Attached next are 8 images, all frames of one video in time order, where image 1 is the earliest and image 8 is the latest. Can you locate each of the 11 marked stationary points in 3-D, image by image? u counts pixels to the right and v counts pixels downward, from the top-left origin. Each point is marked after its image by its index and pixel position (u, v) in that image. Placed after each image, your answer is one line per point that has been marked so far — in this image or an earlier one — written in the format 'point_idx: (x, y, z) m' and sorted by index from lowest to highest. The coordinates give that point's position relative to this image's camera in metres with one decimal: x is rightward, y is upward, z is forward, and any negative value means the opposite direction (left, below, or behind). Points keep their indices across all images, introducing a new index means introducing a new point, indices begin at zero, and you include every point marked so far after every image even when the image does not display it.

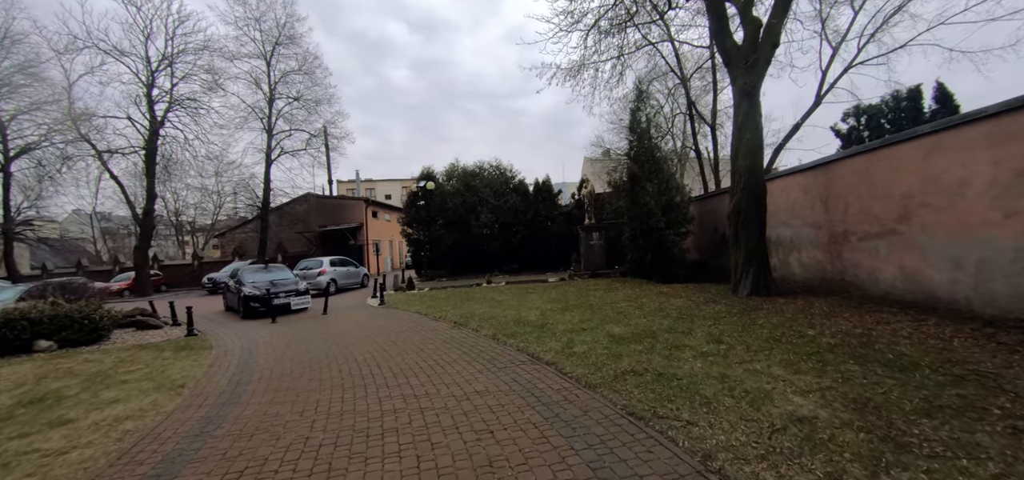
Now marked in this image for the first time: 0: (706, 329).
0: (+3.1, -1.4, +6.2) m
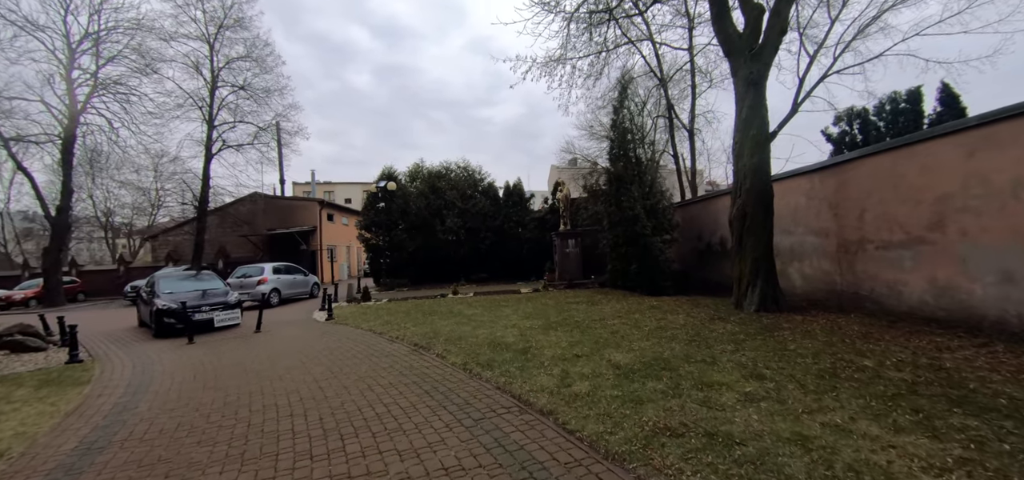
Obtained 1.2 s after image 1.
0: (+2.8, -1.5, +5.0) m
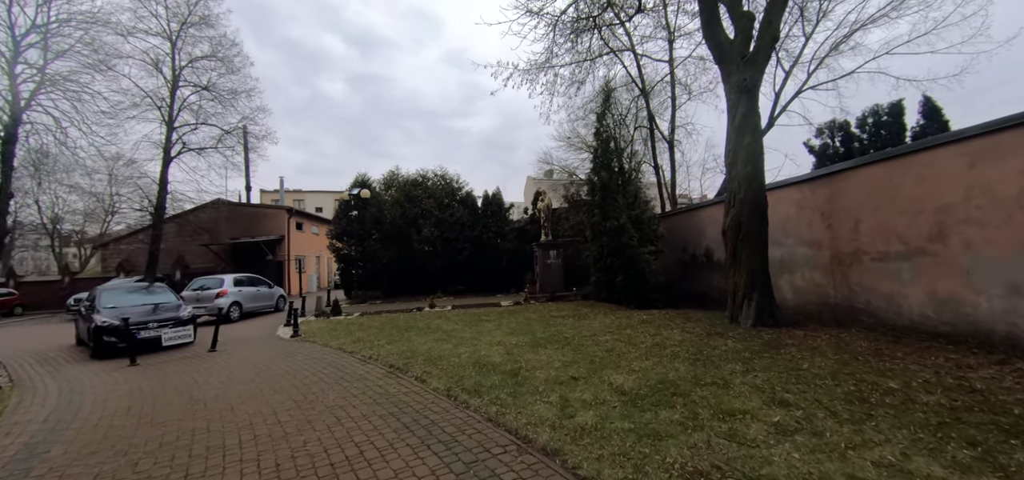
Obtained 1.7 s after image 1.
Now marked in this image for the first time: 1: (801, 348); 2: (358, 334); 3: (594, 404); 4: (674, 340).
0: (+2.7, -1.6, +4.6) m
1: (+4.1, -1.5, +5.6) m
2: (-3.7, -2.3, +9.4) m
3: (+0.9, -1.7, +4.1) m
4: (+2.8, -1.7, +6.7) m
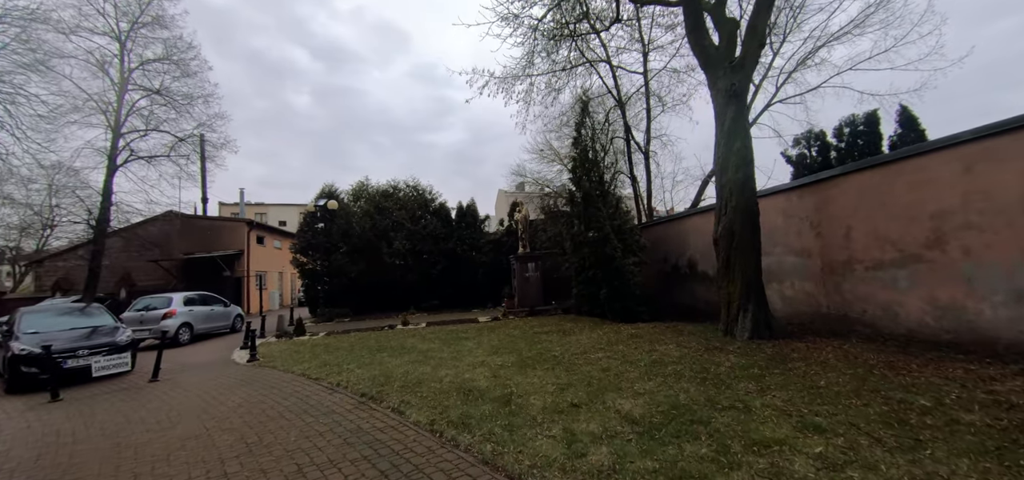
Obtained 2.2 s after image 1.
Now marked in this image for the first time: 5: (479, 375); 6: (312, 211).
0: (+2.7, -1.7, +4.1) m
1: (+4.0, -1.6, +5.3) m
2: (-4.1, -2.5, +8.5) m
3: (+0.8, -1.8, +3.5) m
4: (+2.6, -1.9, +6.3) m
5: (-0.5, -2.1, +6.1) m
6: (-8.8, +1.3, +17.1) m
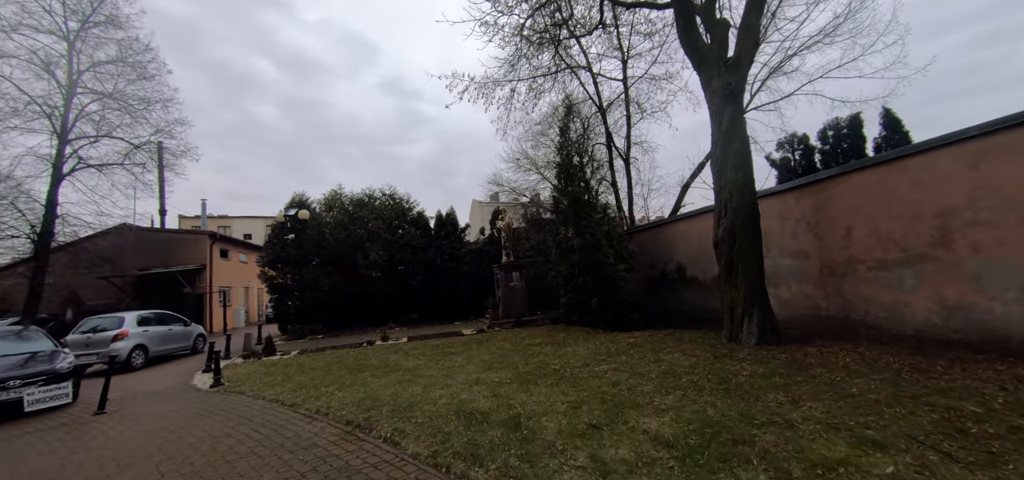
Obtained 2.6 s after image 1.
0: (+2.8, -1.7, +3.8) m
1: (+4.1, -1.6, +5.0) m
2: (-4.2, -2.7, +7.7) m
3: (+1.0, -1.8, +3.1) m
4: (+2.6, -1.9, +5.9) m
5: (-0.5, -2.2, +5.5) m
6: (-9.5, +0.8, +16.1) m
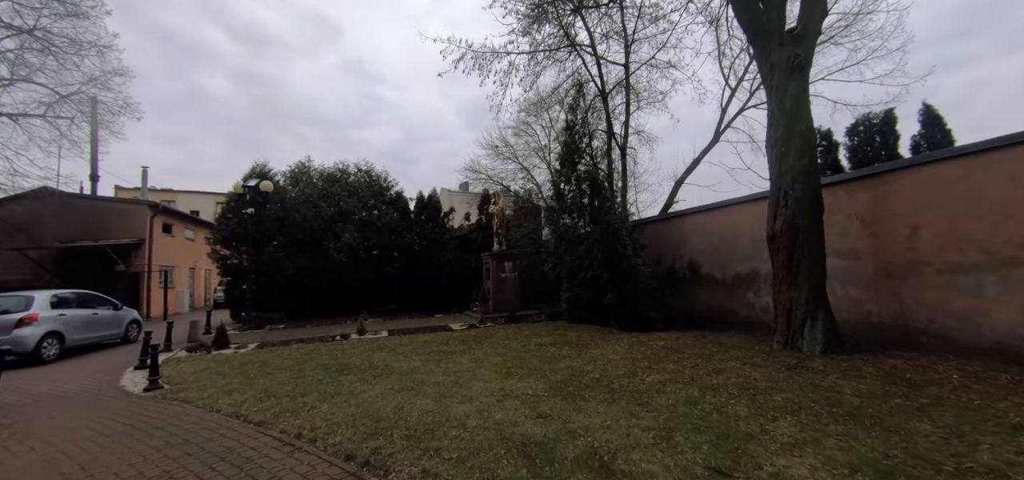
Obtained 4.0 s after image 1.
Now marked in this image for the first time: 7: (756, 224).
0: (+3.5, -1.6, +2.8) m
1: (+4.6, -1.6, +4.1) m
2: (-3.9, -2.2, +6.1) m
3: (+1.8, -1.6, +2.0) m
4: (+3.1, -1.7, +4.9) m
5: (0.0, -1.9, +4.3) m
6: (-9.7, +1.7, +14.0) m
7: (+5.7, +0.3, +9.1) m
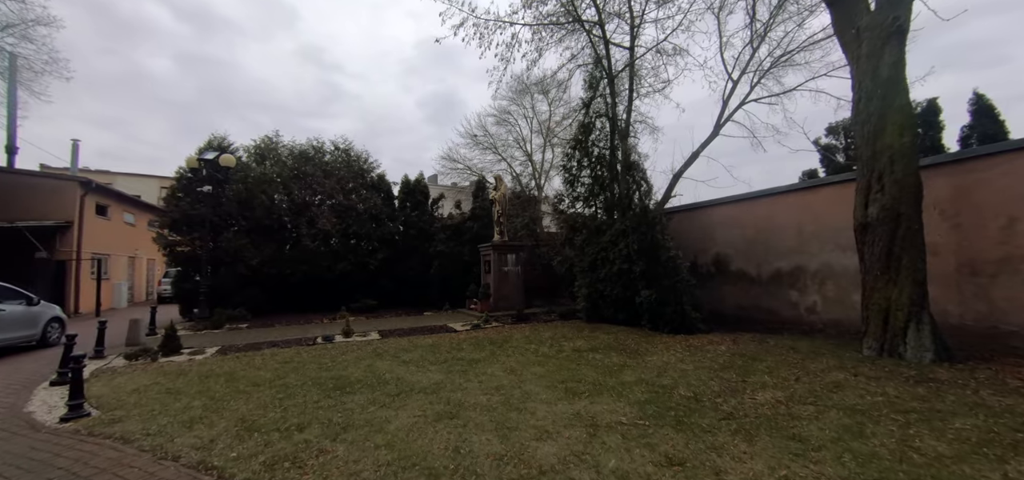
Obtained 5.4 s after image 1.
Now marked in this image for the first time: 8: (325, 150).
0: (+4.5, -1.4, +1.9) m
1: (+5.5, -1.4, +3.3) m
2: (-3.2, -1.9, +4.5) m
3: (+2.8, -1.4, +0.9) m
4: (+3.9, -1.6, +3.9) m
5: (+0.9, -1.7, +3.0) m
6: (-9.6, +2.2, +11.8) m
7: (+6.1, +0.5, +8.3) m
8: (-7.3, +3.4, +15.4) m
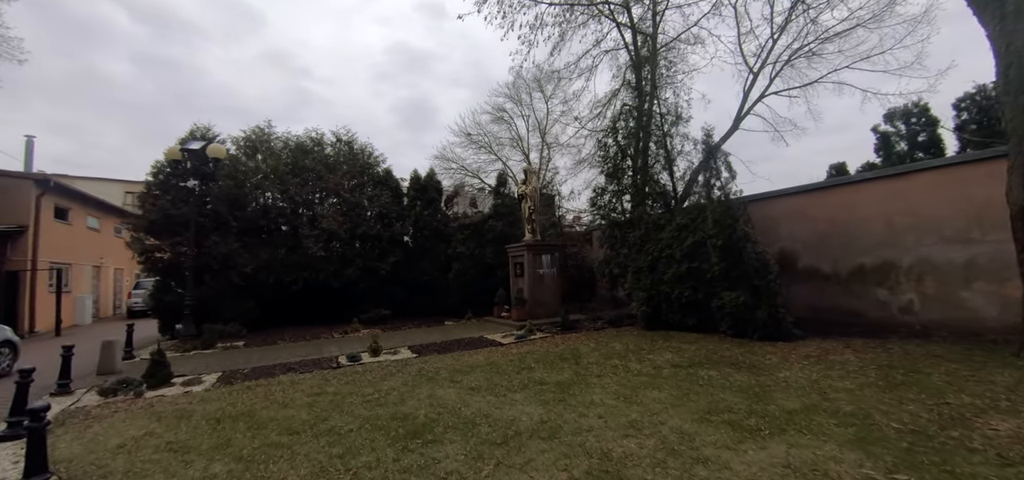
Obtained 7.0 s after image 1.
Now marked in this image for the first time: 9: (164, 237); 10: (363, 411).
0: (+5.9, -1.2, +0.9) m
1: (+6.8, -1.2, +2.4) m
2: (-1.9, -1.8, +3.1) m
3: (+4.3, -1.2, -0.2) m
4: (+5.2, -1.4, +2.9) m
5: (+2.3, -1.5, +1.9) m
6: (-8.7, +2.1, +10.2) m
7: (+7.2, +0.6, +7.4) m
8: (-6.6, +3.3, +13.9) m
9: (-9.1, +0.1, +10.3) m
10: (-1.7, -1.9, +4.5) m
